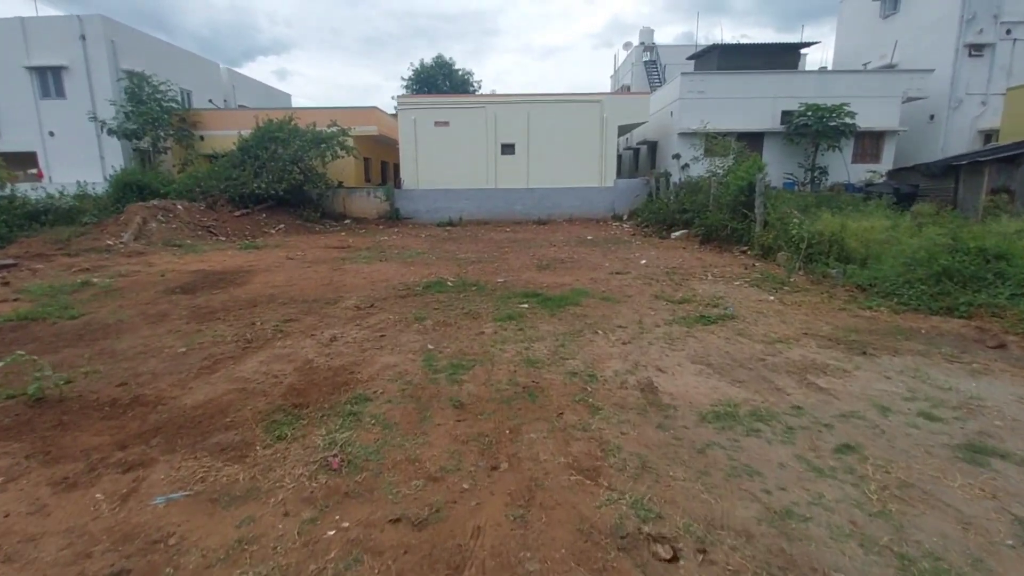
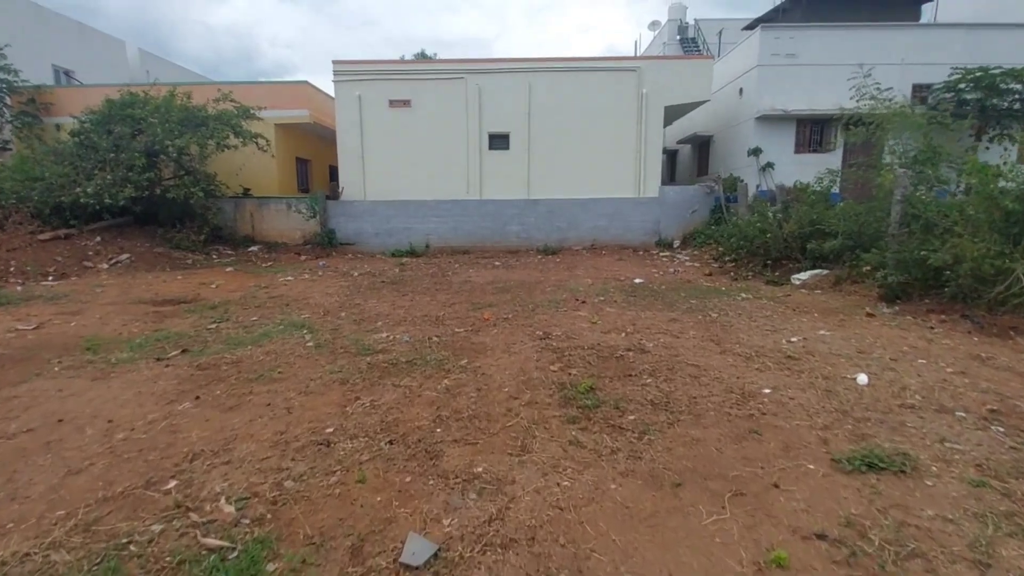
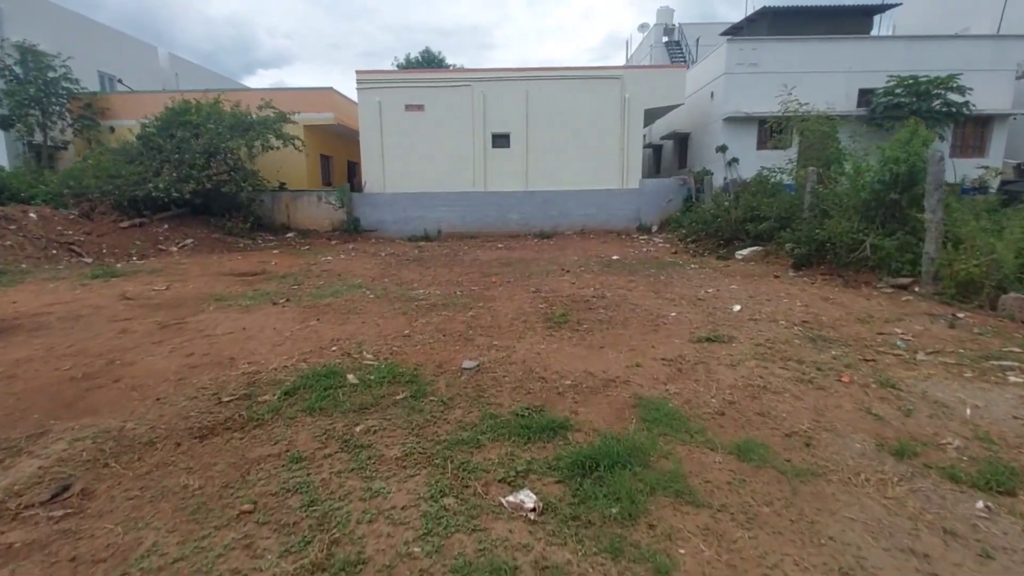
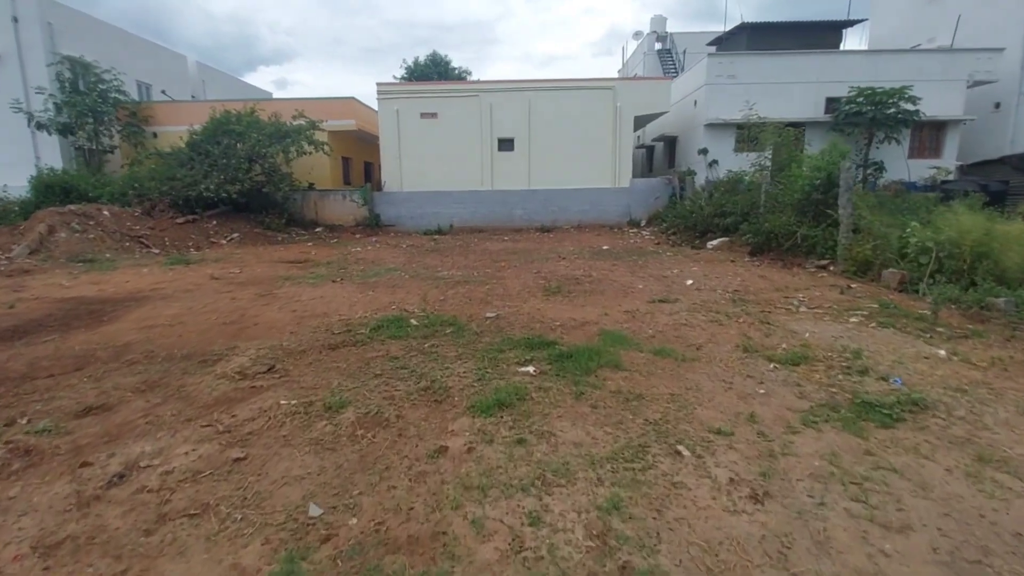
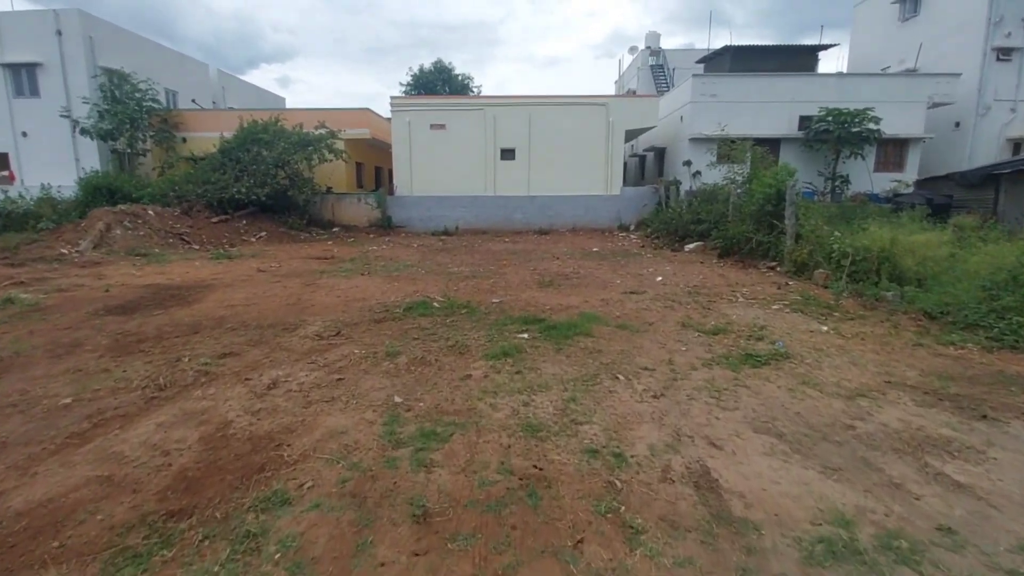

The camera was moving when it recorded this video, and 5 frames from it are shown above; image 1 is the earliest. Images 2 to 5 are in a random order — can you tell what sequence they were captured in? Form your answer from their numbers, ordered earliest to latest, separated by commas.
5, 4, 3, 2
